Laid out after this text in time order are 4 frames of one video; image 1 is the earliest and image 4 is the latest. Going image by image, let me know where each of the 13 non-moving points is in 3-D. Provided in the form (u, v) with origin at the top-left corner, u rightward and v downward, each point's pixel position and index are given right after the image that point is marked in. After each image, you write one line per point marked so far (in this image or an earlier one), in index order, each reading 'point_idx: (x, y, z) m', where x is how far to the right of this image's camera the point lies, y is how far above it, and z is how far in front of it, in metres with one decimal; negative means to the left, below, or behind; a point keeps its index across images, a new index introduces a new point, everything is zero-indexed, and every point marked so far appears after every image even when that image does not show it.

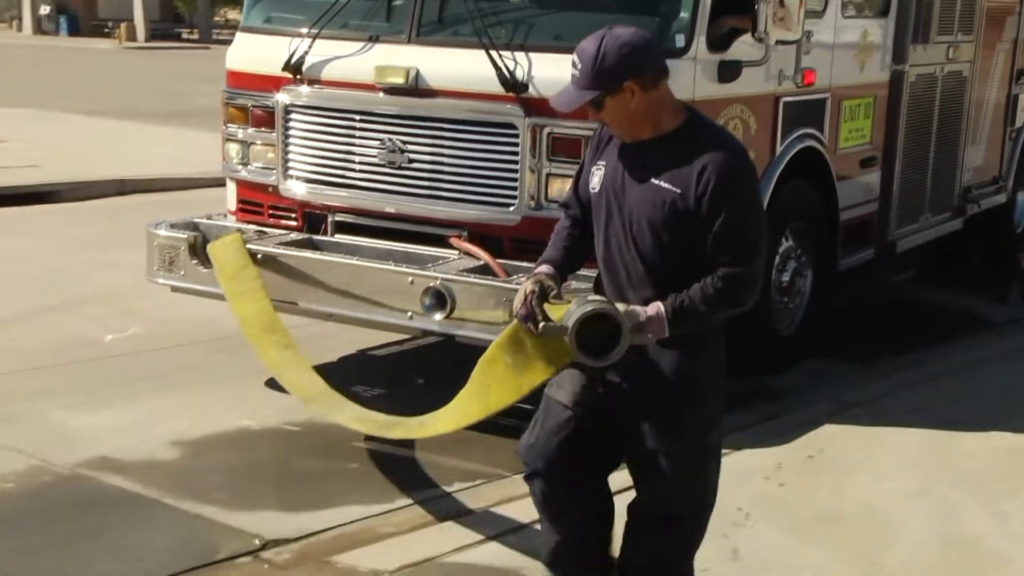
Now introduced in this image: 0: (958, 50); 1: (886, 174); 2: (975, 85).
0: (+2.4, +1.3, +5.9) m
1: (+1.9, +0.6, +5.6) m
2: (+2.6, +1.1, +6.1) m
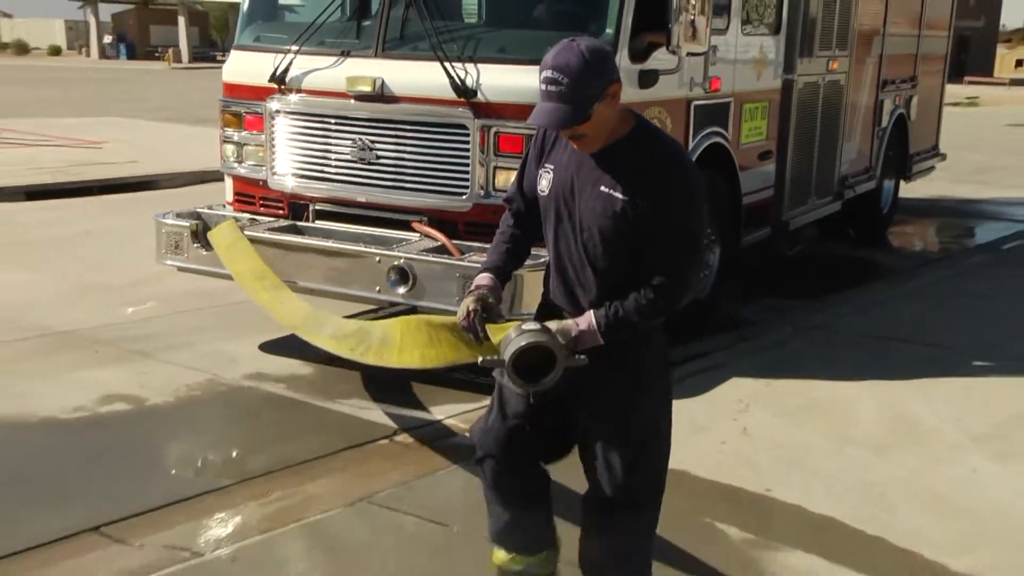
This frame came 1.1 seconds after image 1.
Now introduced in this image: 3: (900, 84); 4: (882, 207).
0: (+2.1, +1.4, +6.9) m
1: (+1.6, +0.8, +6.6) m
2: (+2.3, +1.3, +7.2) m
3: (+3.0, +1.5, +8.1) m
4: (+3.0, +0.6, +8.6) m
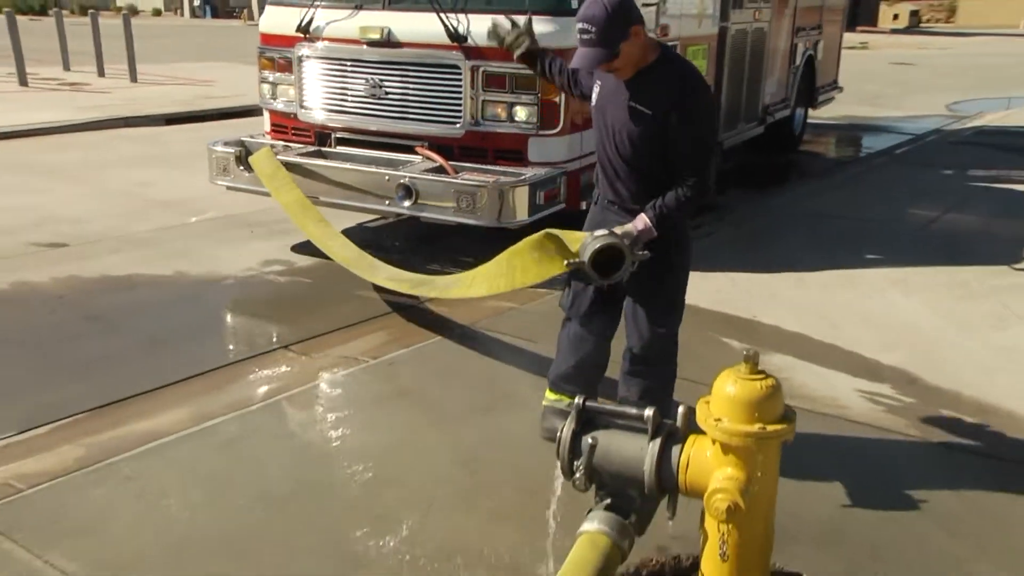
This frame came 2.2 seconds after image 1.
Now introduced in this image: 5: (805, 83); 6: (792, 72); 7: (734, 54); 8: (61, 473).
0: (+1.9, +2.1, +8.3) m
1: (+1.5, +1.4, +8.0) m
2: (+2.1, +2.0, +8.6) m
3: (+2.7, +2.3, +9.5) m
4: (+2.7, +1.4, +10.1) m
5: (+2.8, +1.9, +10.0) m
6: (+2.4, +1.8, +9.3) m
7: (+1.6, +1.7, +8.0) m
8: (-1.5, -0.6, +3.8) m
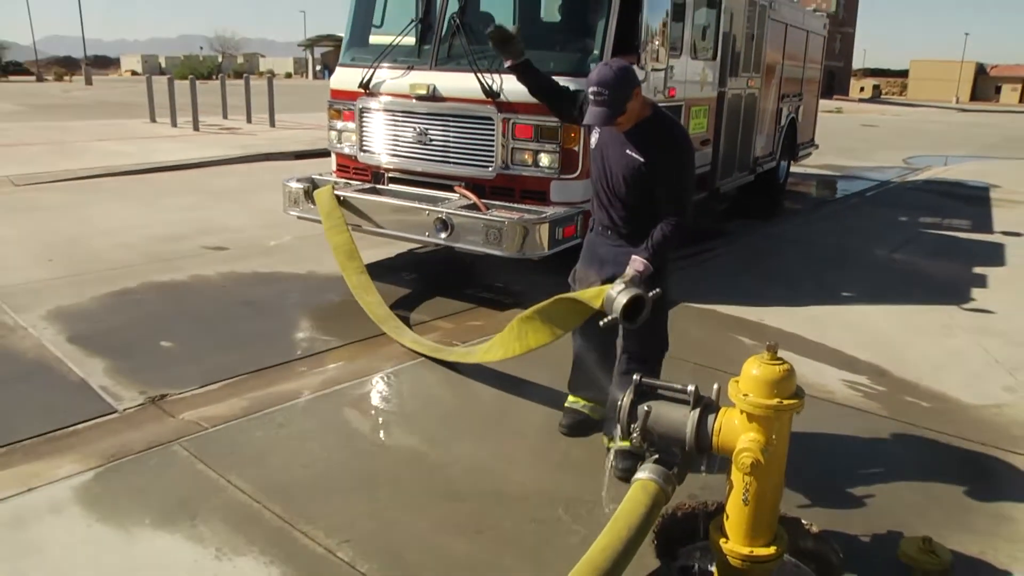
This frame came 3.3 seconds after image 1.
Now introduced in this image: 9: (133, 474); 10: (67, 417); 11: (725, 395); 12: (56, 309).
0: (+2.1, +1.9, +9.6) m
1: (+1.7, +1.2, +9.3) m
2: (+2.3, +1.8, +9.9) m
3: (+2.9, +2.0, +10.9) m
4: (+2.9, +1.1, +11.4) m
5: (+3.0, +1.6, +11.4) m
6: (+2.6, +1.6, +10.6) m
7: (+1.9, +1.5, +9.4) m
8: (-1.3, -0.6, +5.0) m
9: (-1.5, -0.8, +4.4) m
10: (-2.0, -0.6, +4.9) m
11: (+1.2, -0.6, +5.9) m
12: (-2.7, -0.1, +6.4) m
